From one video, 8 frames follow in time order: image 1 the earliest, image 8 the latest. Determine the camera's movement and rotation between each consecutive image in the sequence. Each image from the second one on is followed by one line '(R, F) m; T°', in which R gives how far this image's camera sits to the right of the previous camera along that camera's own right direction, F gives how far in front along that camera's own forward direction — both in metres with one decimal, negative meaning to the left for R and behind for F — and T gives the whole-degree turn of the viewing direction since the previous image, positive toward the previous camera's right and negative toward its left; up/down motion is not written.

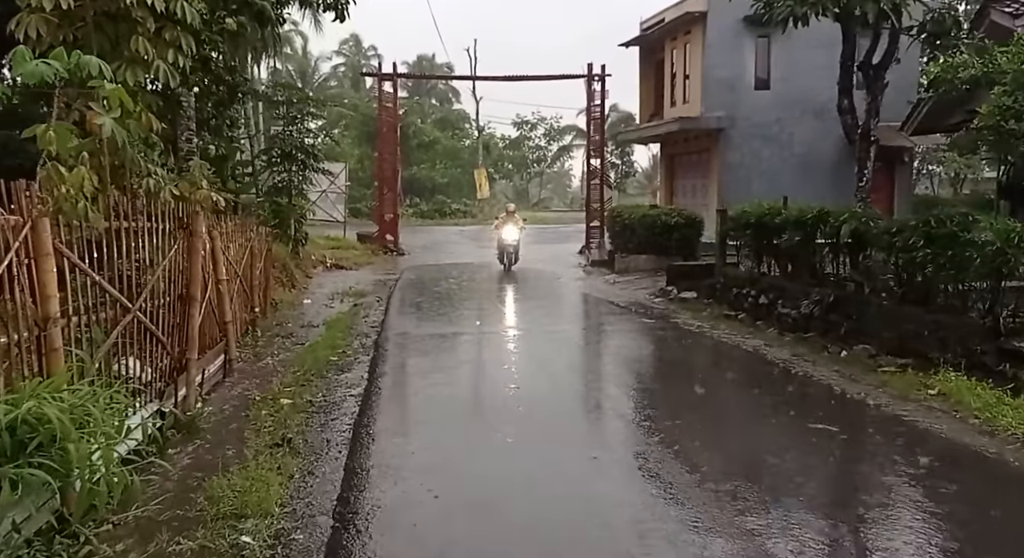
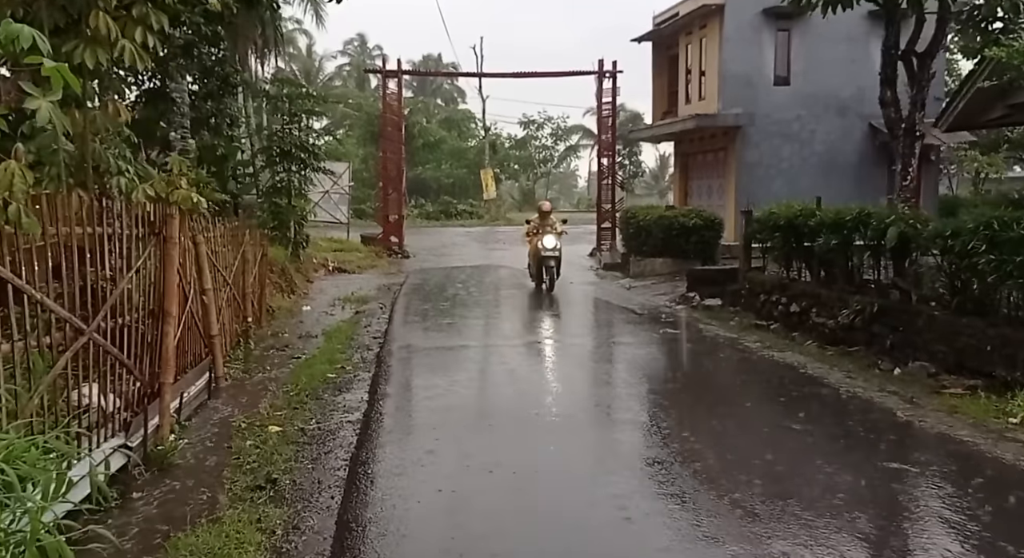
(-0.1, +0.7) m; 0°
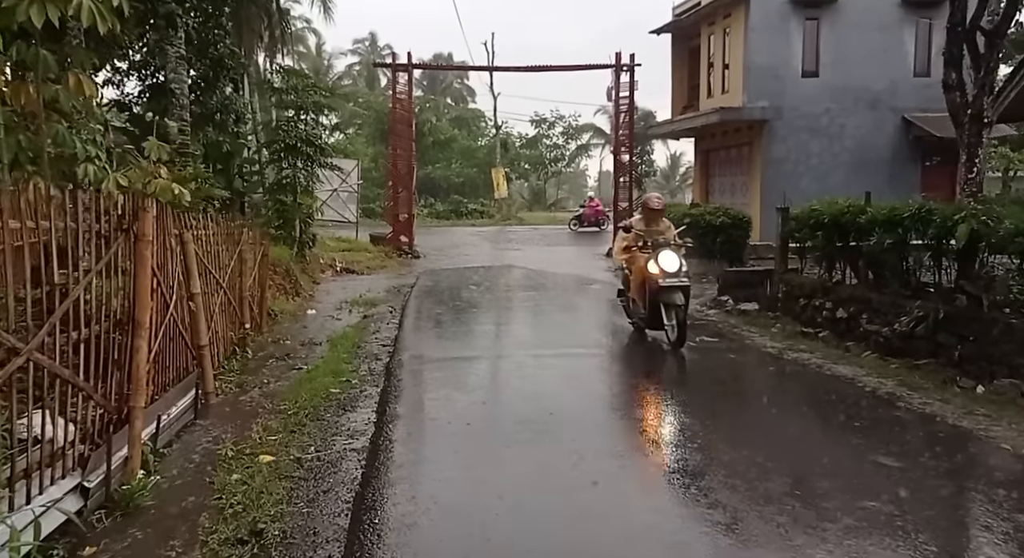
(-0.1, +0.8) m; -1°
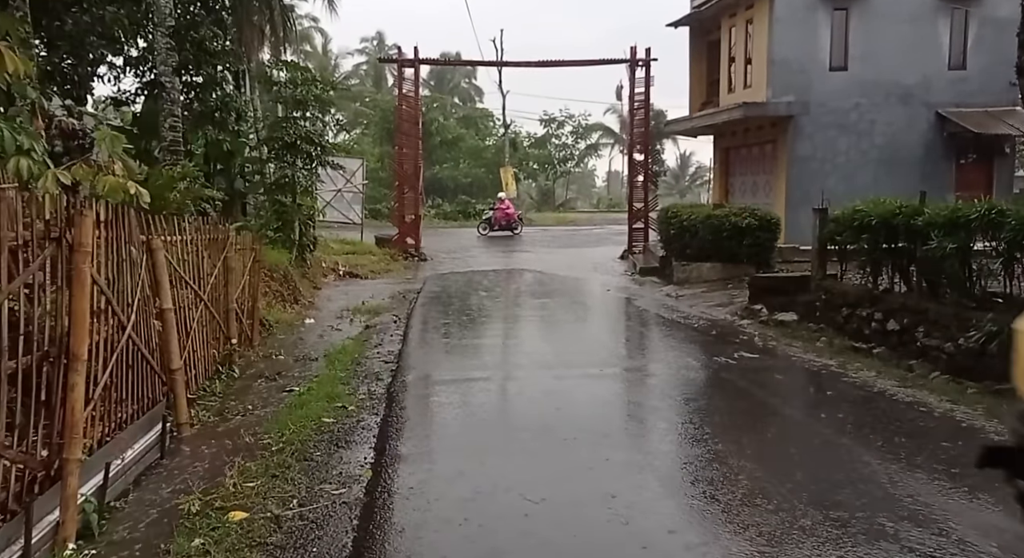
(-0.1, +0.8) m; -1°
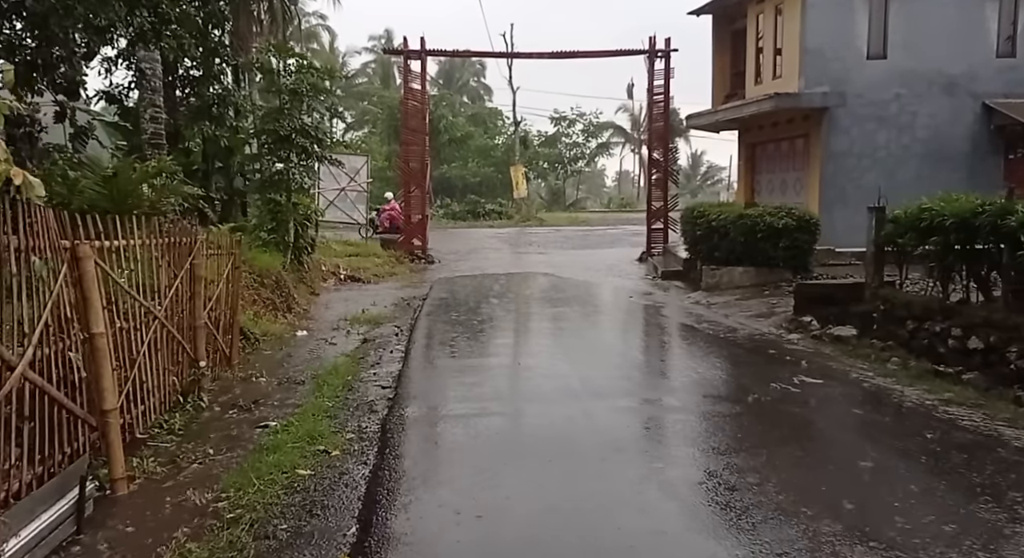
(-0.1, +1.1) m; -1°
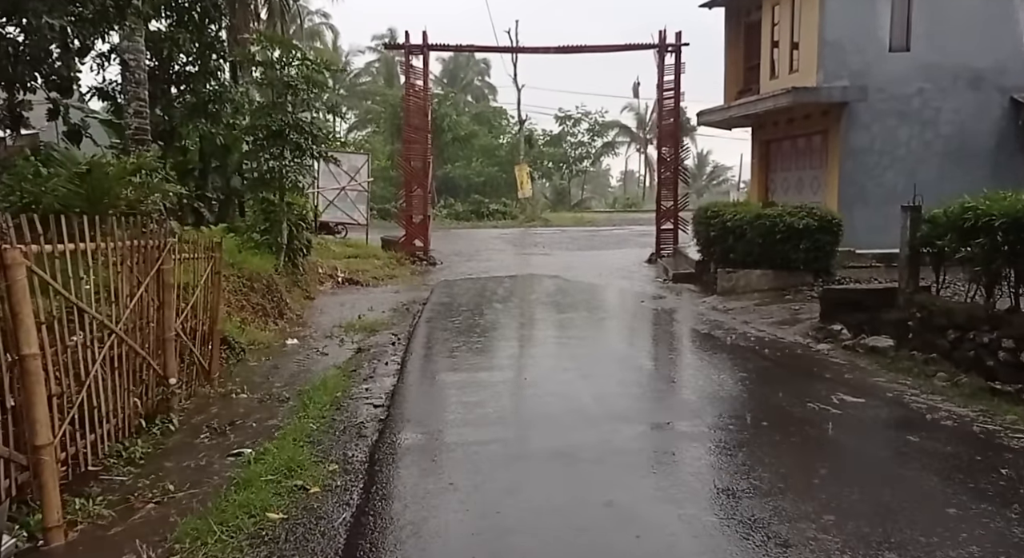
(0.0, +0.6) m; 0°
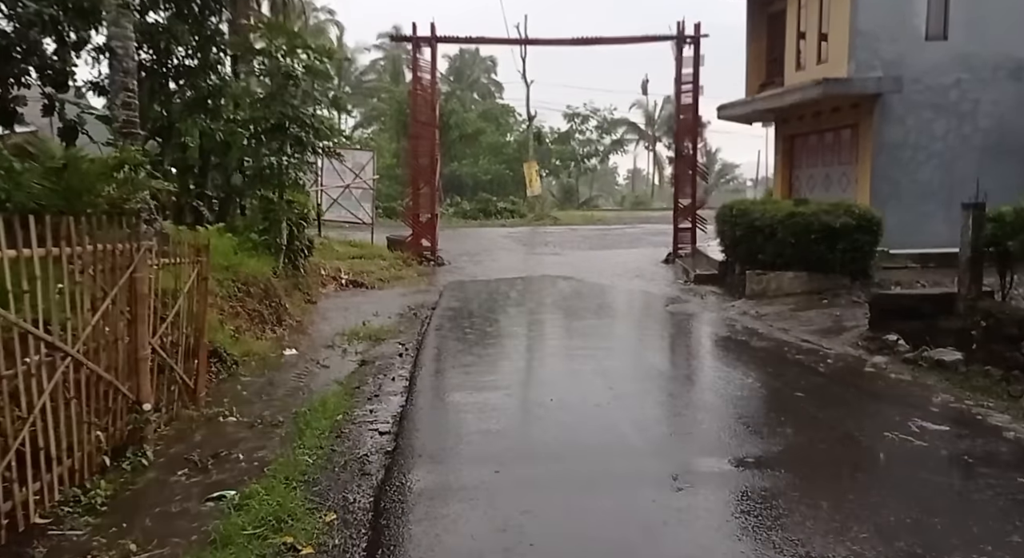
(-0.1, +0.7) m; 0°
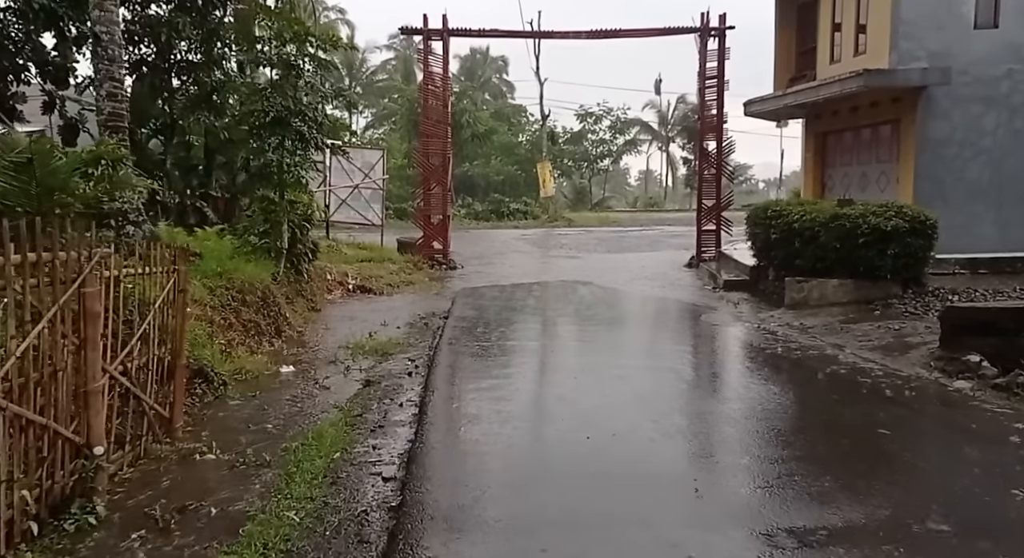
(-0.1, +0.8) m; -1°
